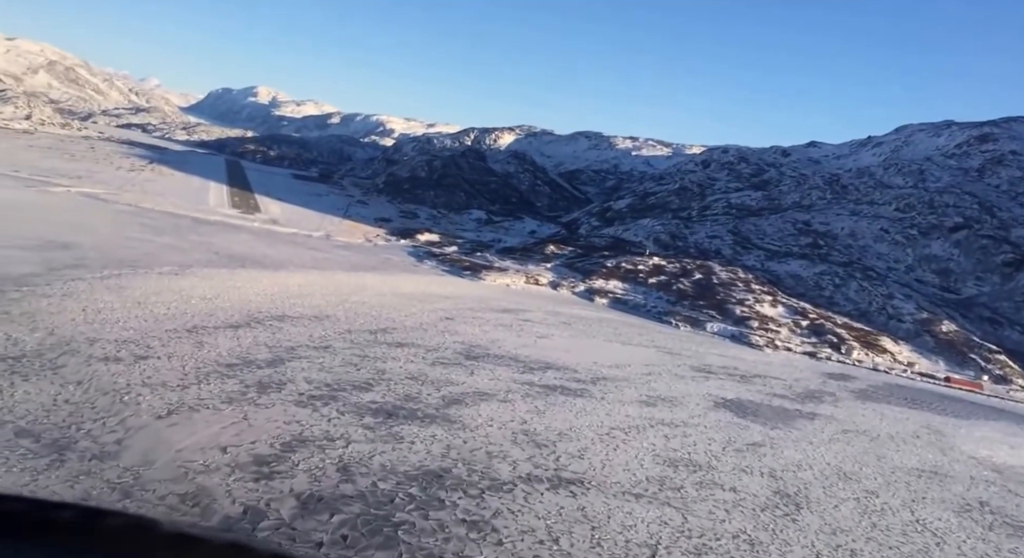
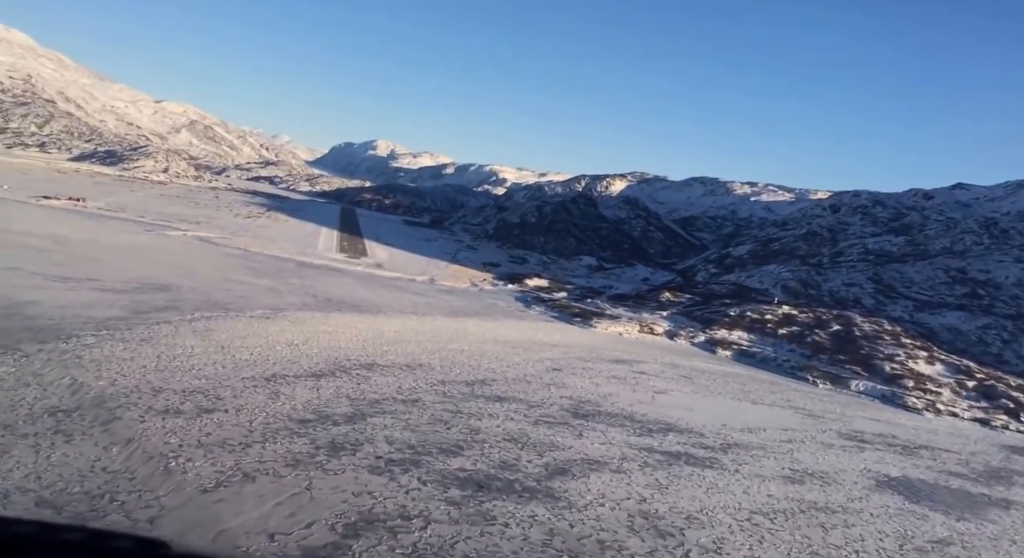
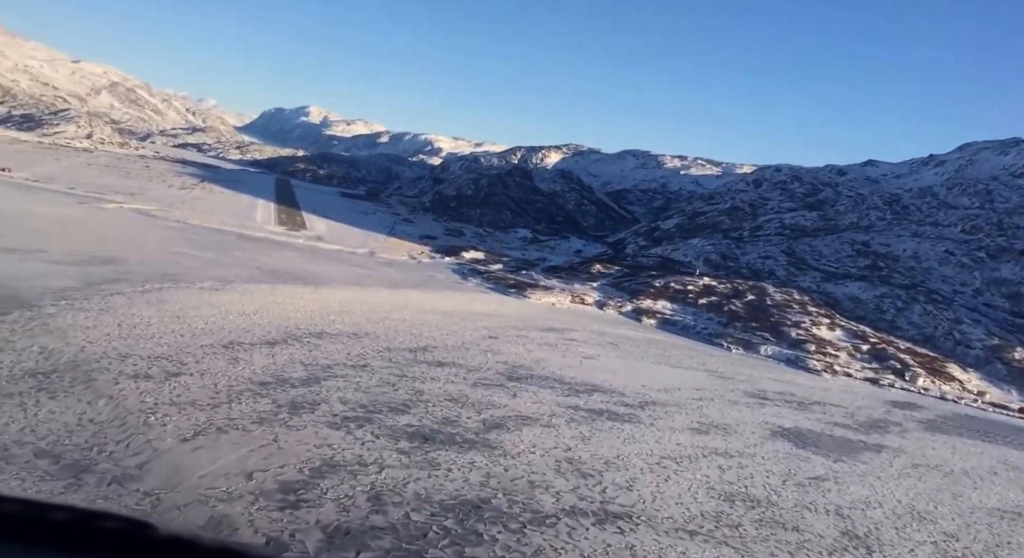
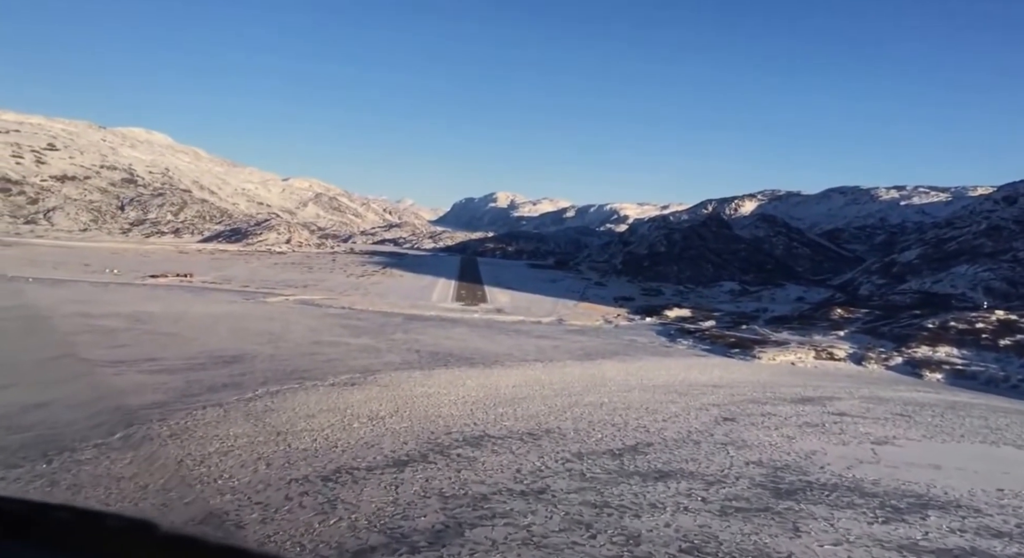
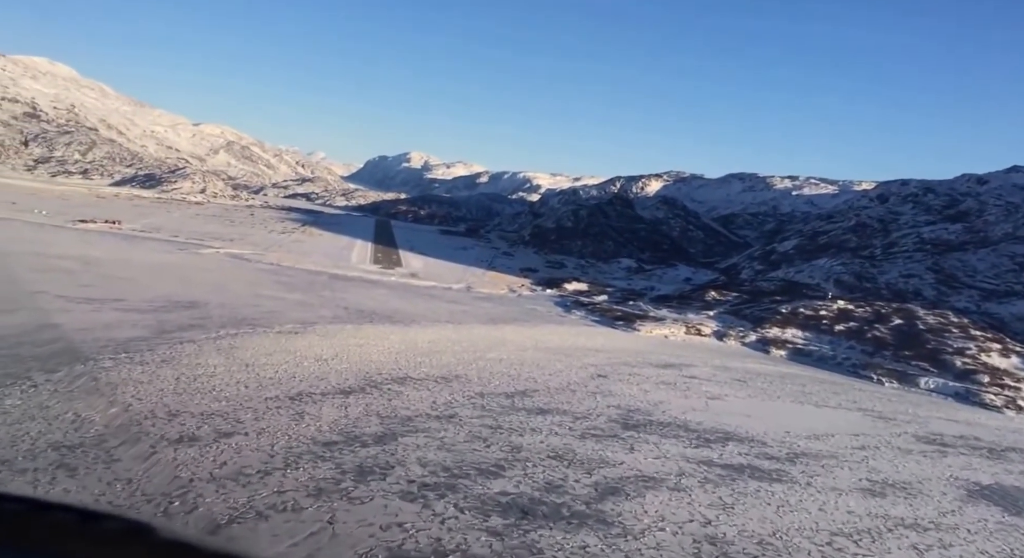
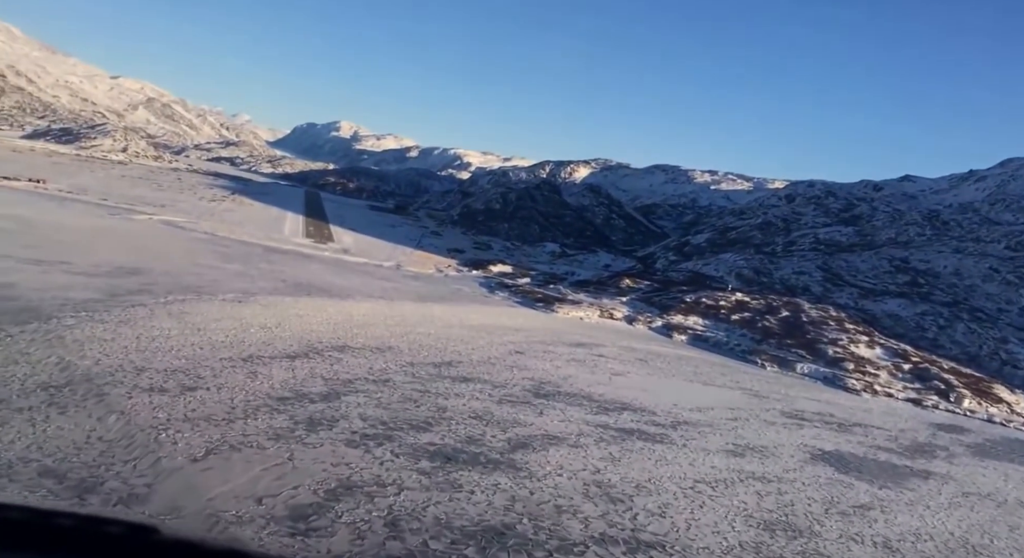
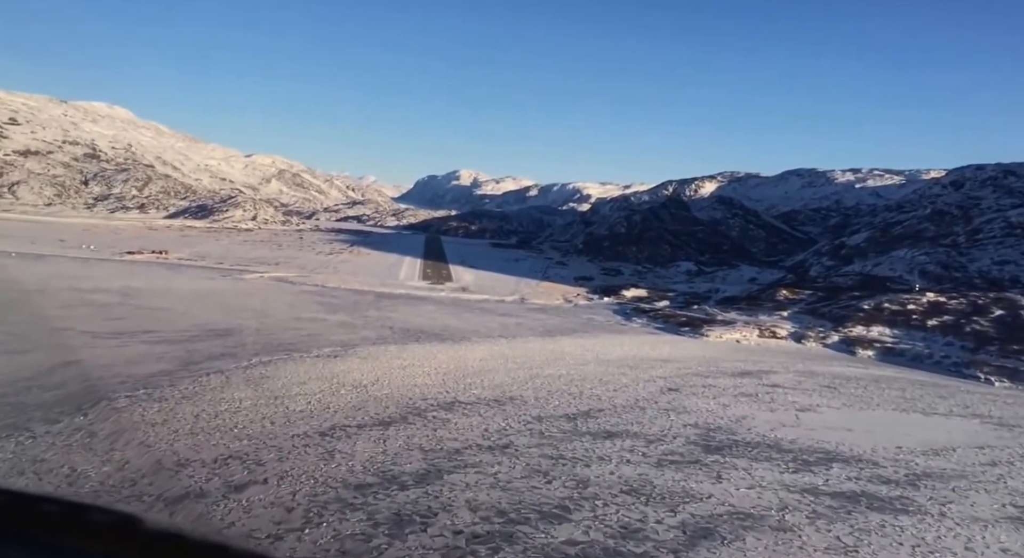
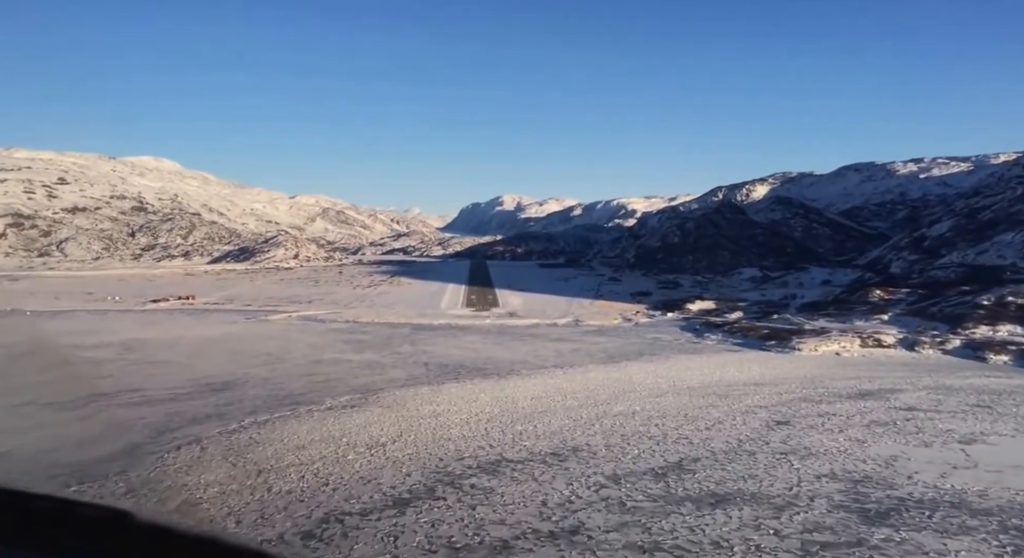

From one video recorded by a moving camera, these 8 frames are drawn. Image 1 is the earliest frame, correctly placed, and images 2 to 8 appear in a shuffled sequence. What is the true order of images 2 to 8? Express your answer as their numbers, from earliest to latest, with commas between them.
3, 6, 2, 5, 7, 4, 8
